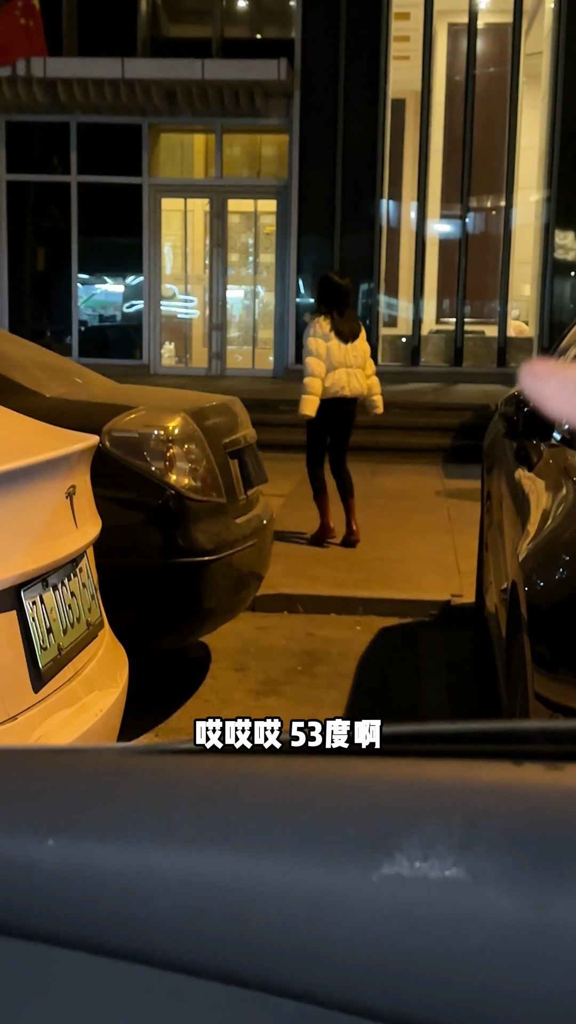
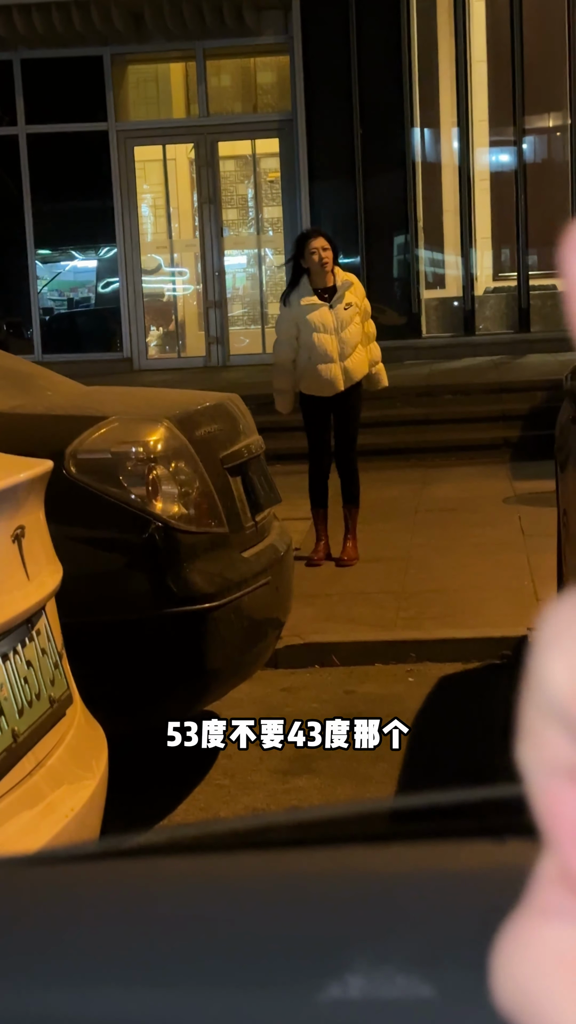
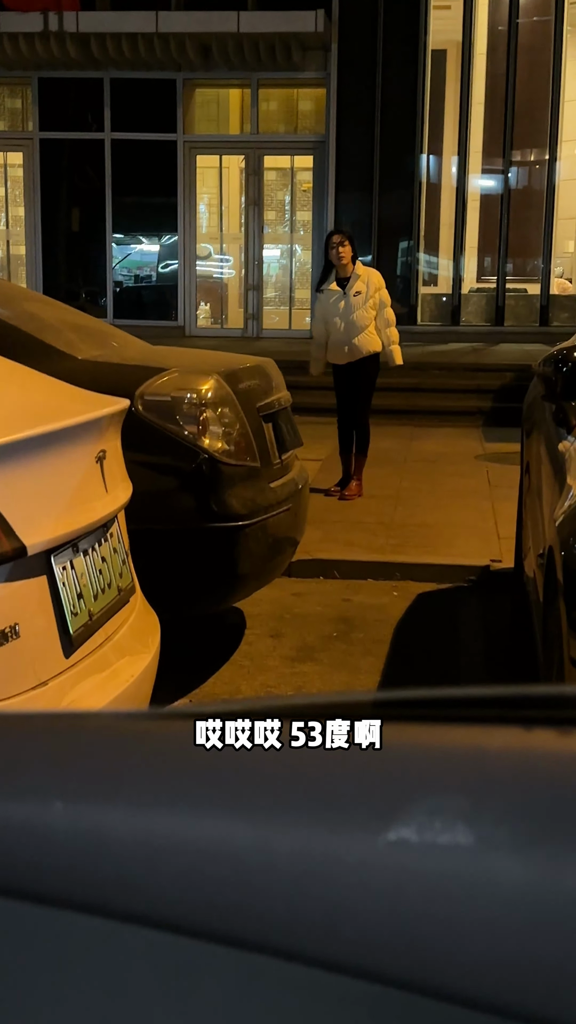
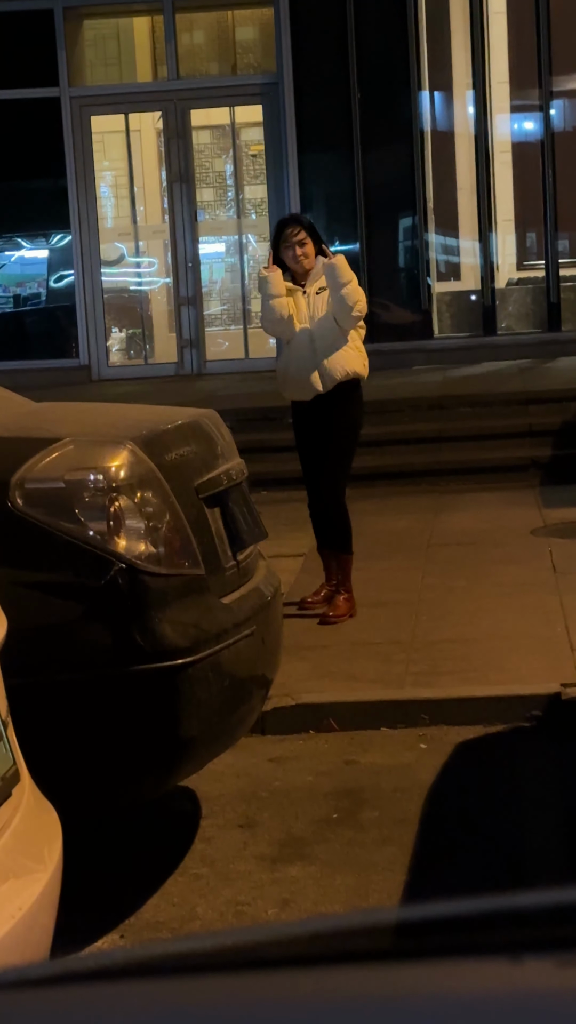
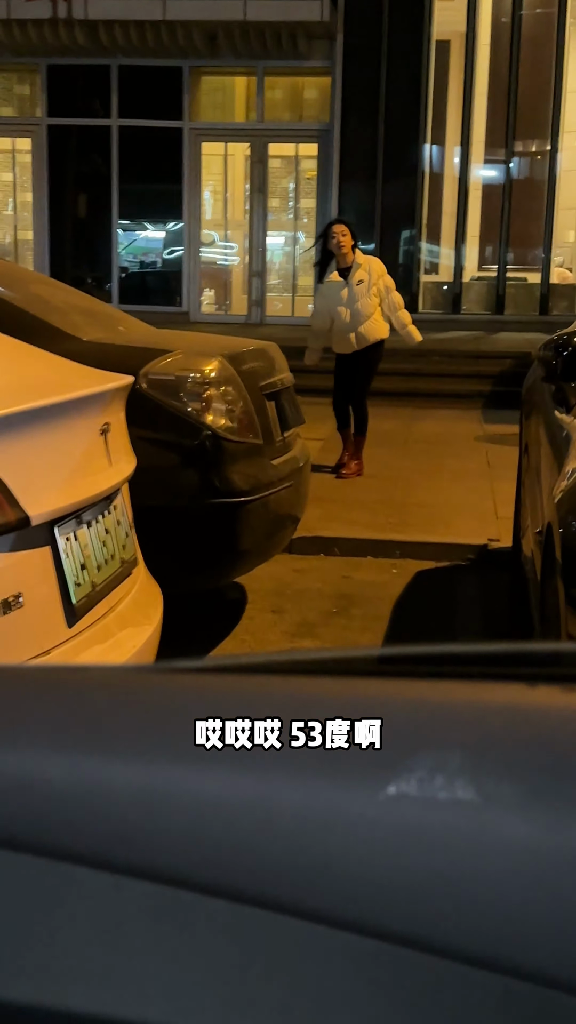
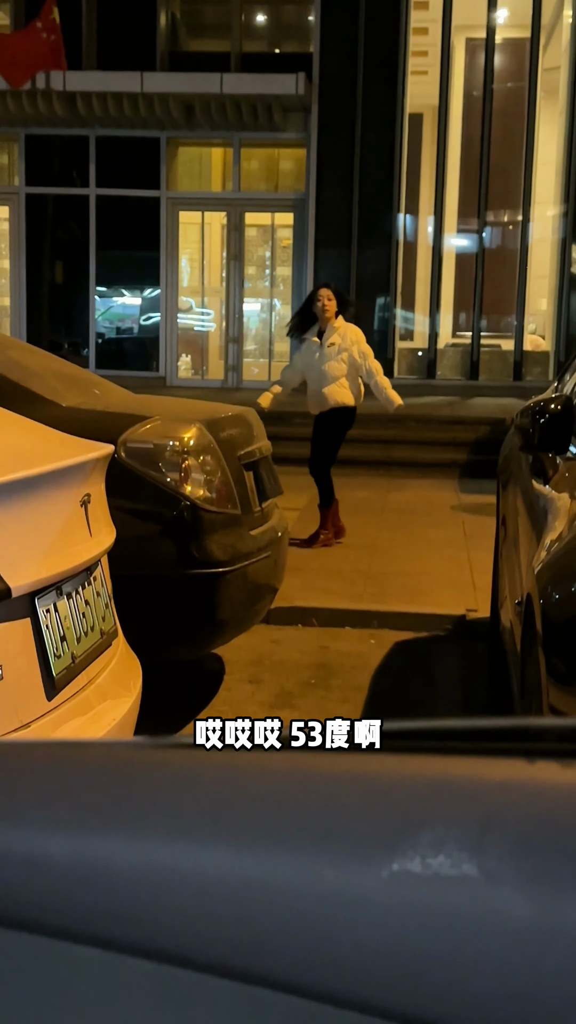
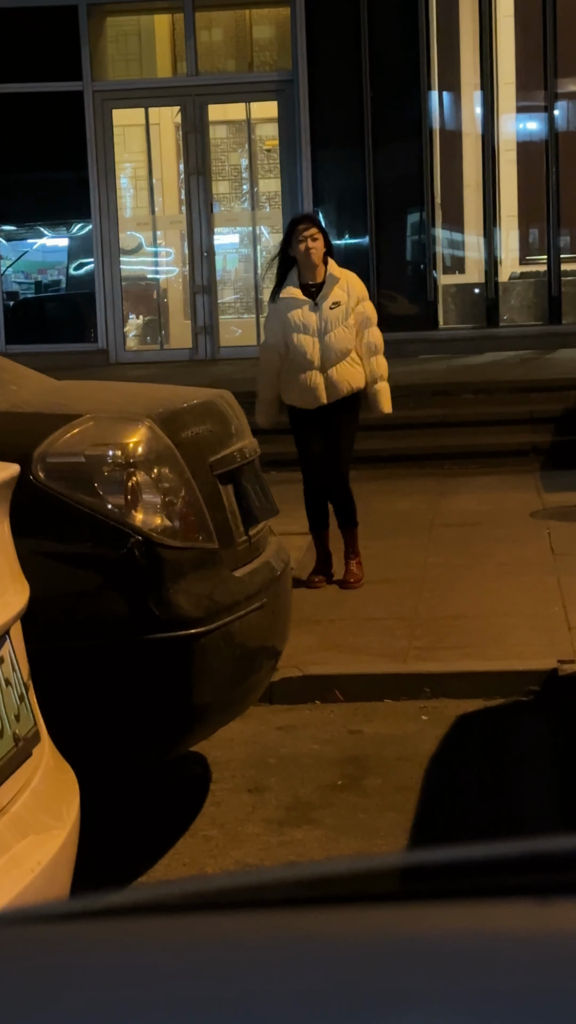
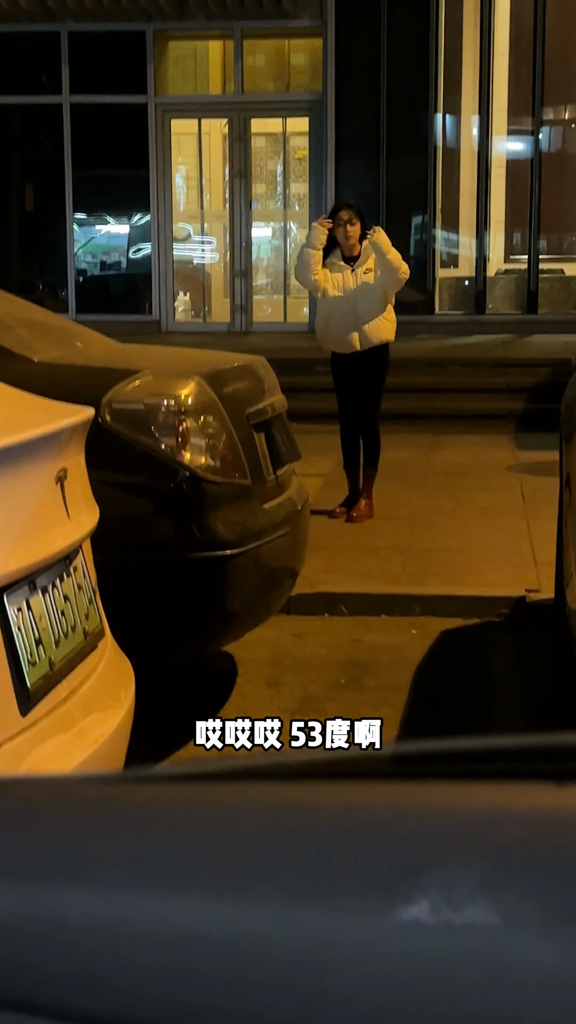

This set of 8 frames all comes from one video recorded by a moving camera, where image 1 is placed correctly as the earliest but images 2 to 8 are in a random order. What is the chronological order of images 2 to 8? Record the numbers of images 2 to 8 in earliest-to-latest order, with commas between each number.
6, 5, 3, 8, 2, 7, 4
